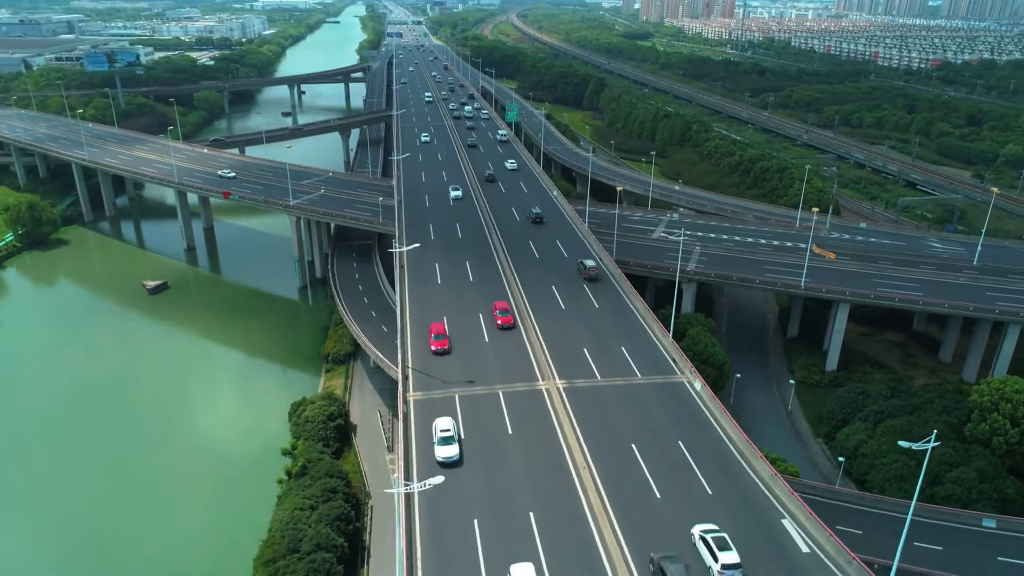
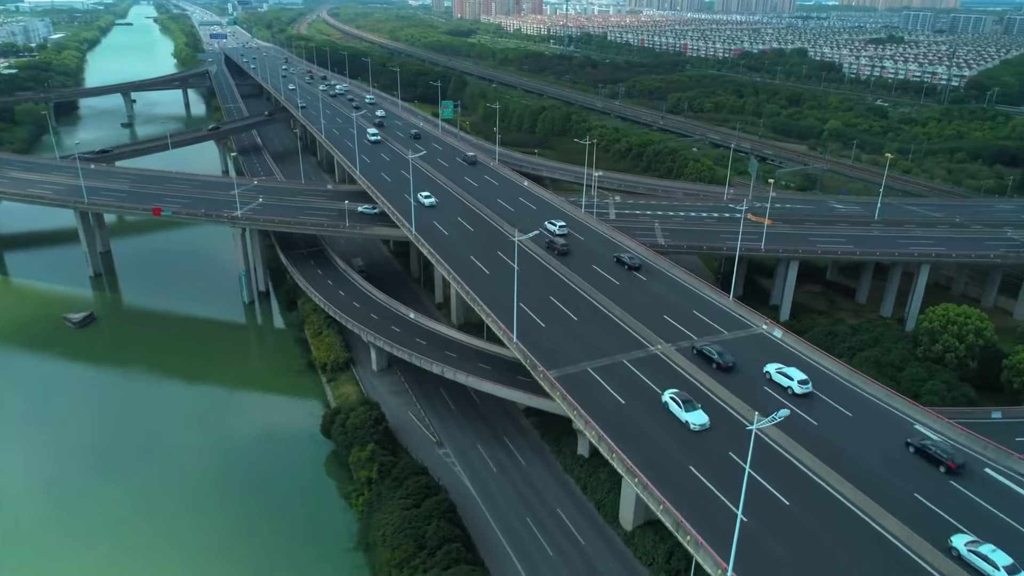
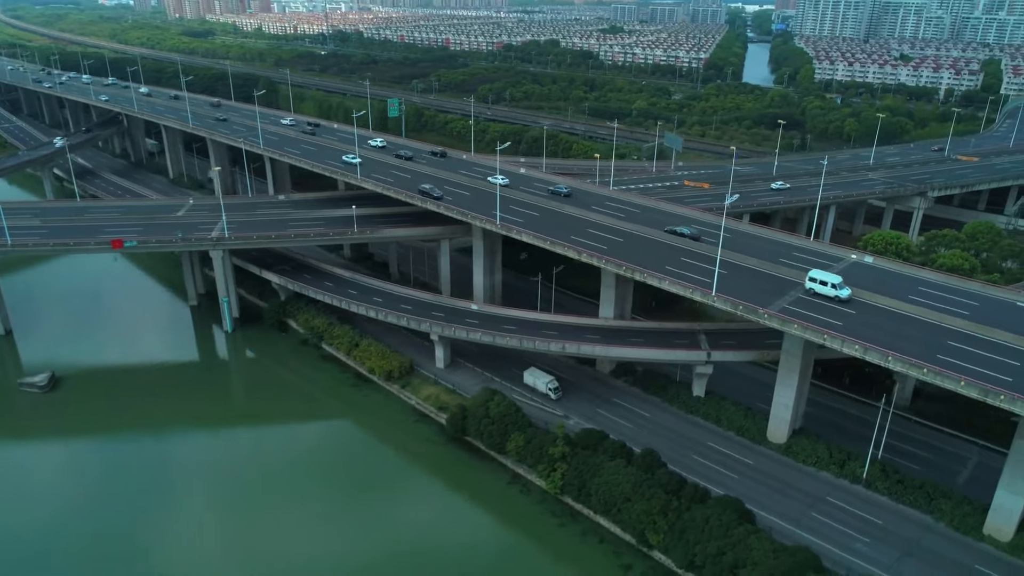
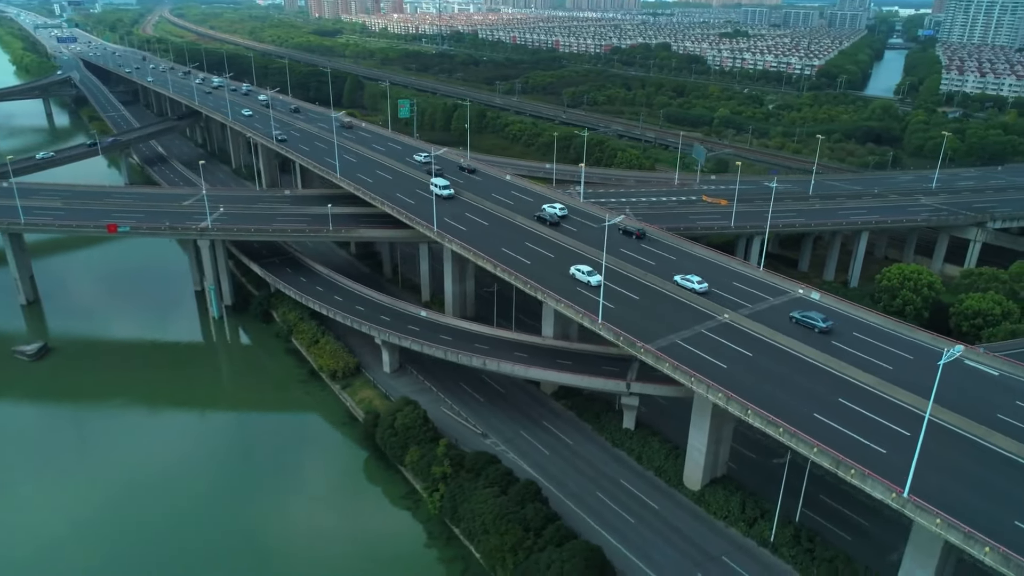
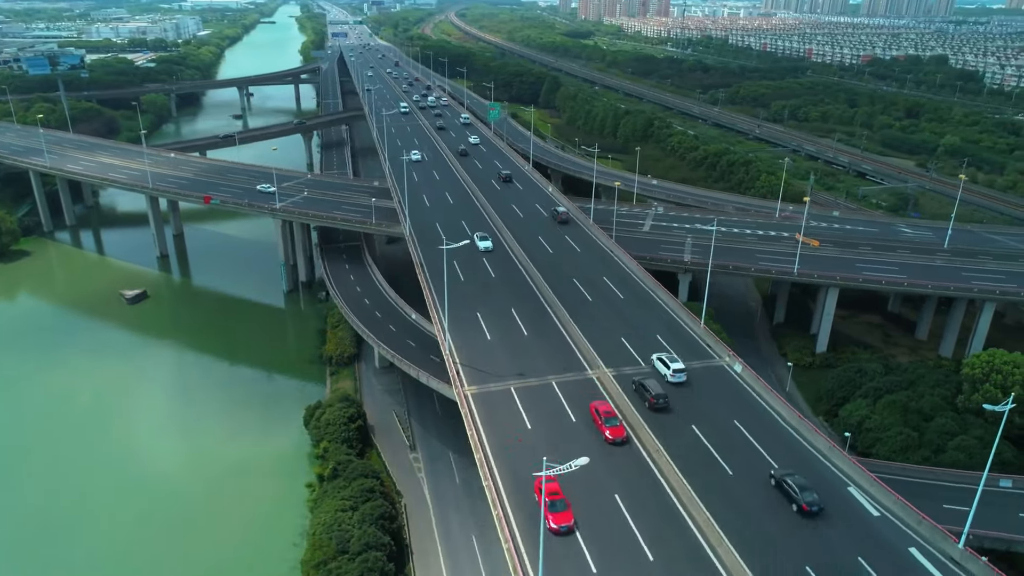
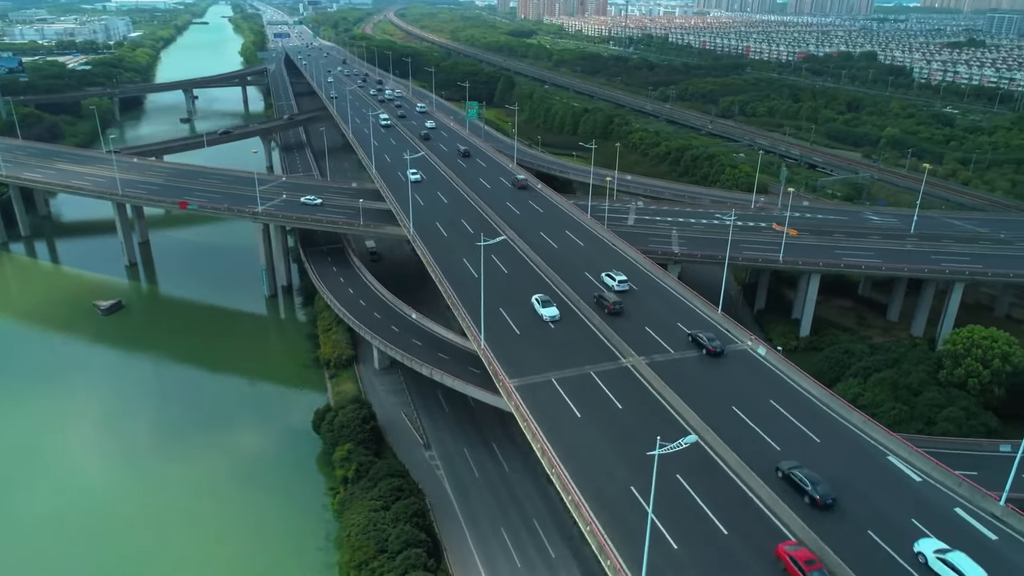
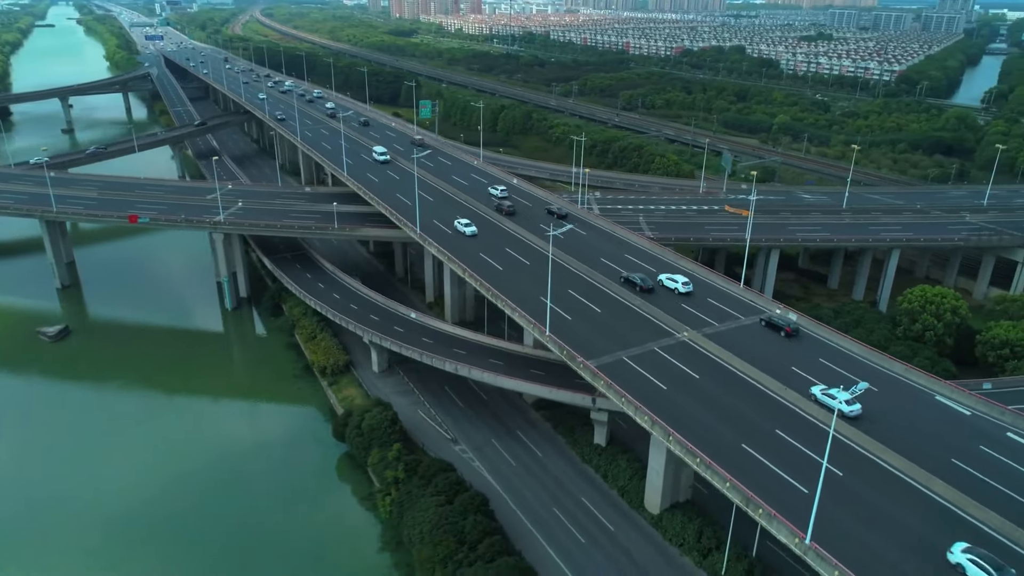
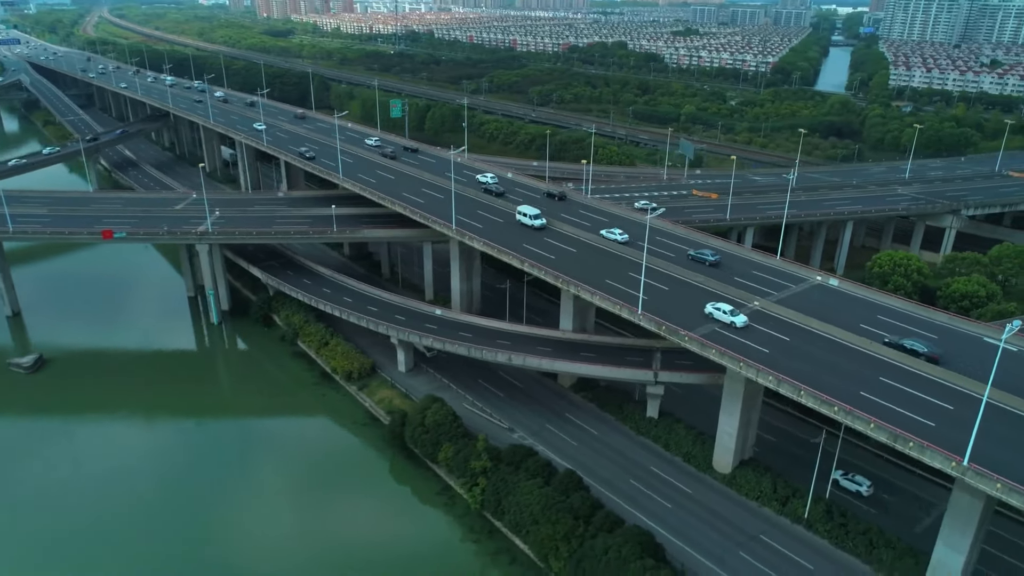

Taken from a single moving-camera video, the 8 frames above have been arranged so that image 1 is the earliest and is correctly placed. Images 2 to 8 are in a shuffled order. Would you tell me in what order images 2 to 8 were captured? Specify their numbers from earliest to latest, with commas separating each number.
5, 6, 2, 7, 4, 8, 3
